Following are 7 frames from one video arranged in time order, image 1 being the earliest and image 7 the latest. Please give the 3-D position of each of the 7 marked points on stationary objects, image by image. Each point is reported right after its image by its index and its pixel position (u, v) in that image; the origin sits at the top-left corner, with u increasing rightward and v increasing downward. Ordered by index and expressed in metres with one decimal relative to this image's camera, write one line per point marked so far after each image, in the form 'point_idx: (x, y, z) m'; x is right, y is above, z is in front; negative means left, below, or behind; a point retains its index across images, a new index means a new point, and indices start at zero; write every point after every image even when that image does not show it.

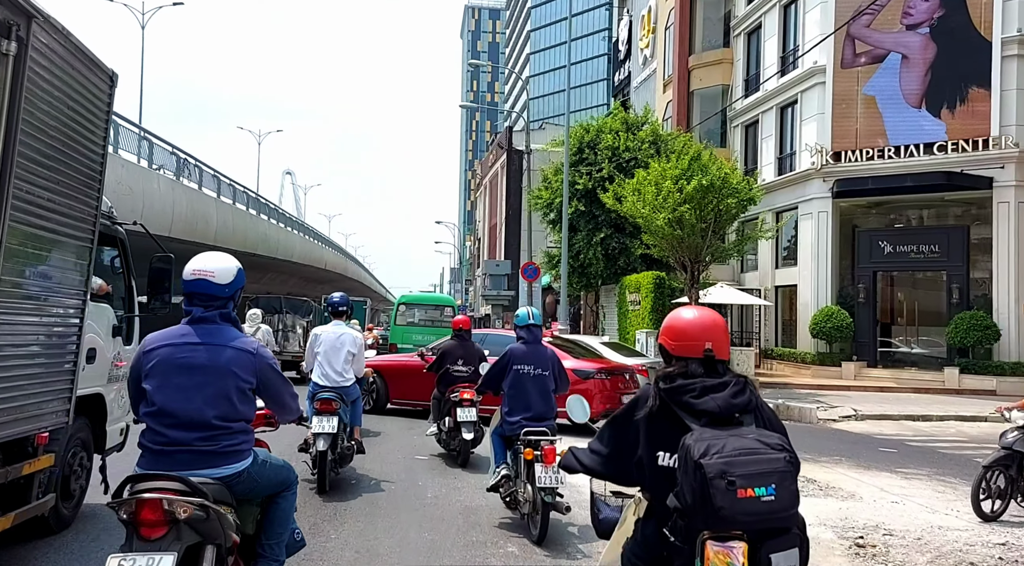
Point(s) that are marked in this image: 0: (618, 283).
0: (+2.6, 0.0, +19.5) m
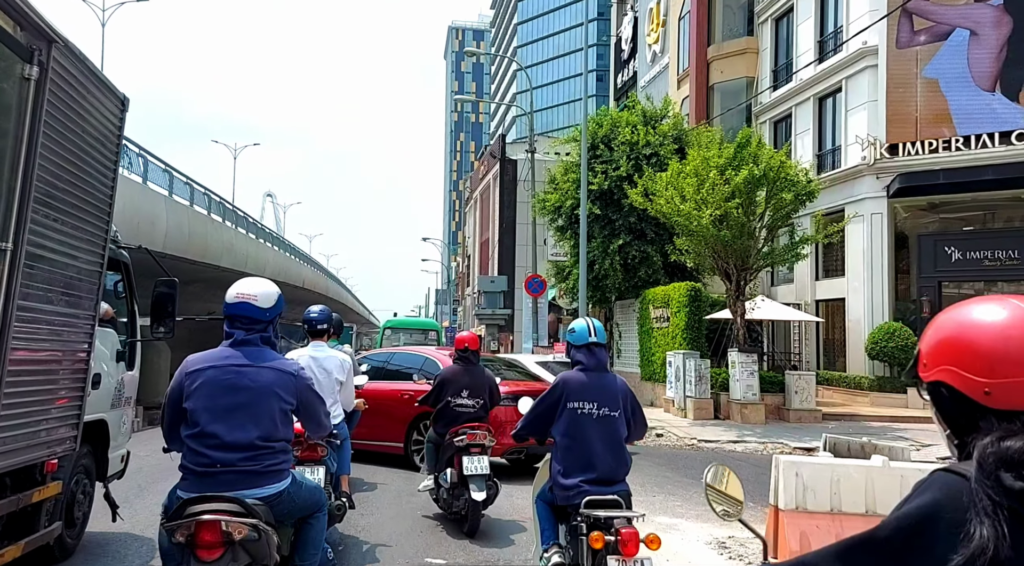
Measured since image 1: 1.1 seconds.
0: (+2.7, -0.3, +17.0) m
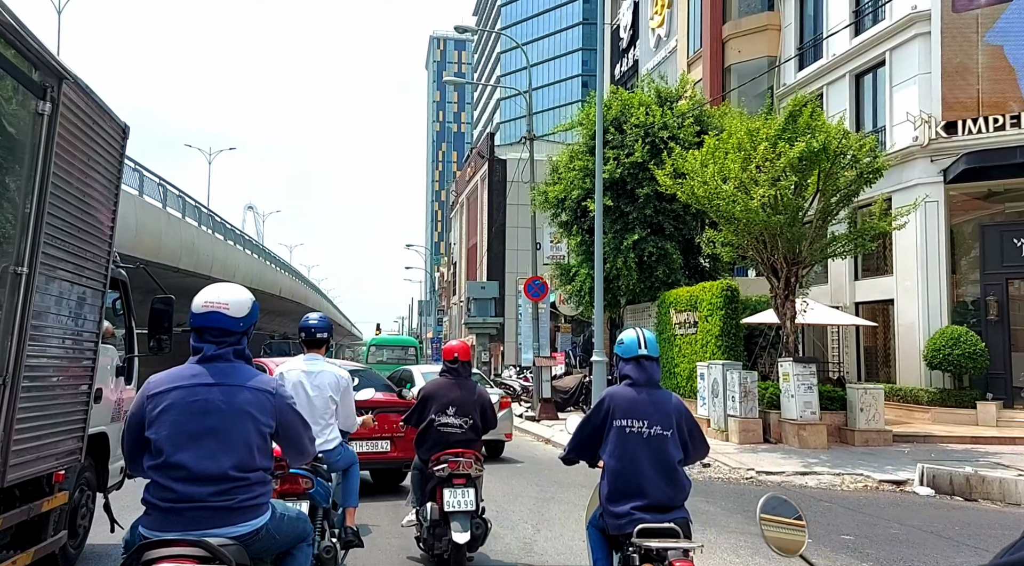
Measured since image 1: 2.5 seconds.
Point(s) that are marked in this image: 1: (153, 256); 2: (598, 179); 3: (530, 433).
0: (+2.7, -0.3, +14.9) m
1: (-8.7, +0.6, +19.8) m
2: (+1.5, +1.8, +13.8) m
3: (+0.4, -3.0, +16.0) m
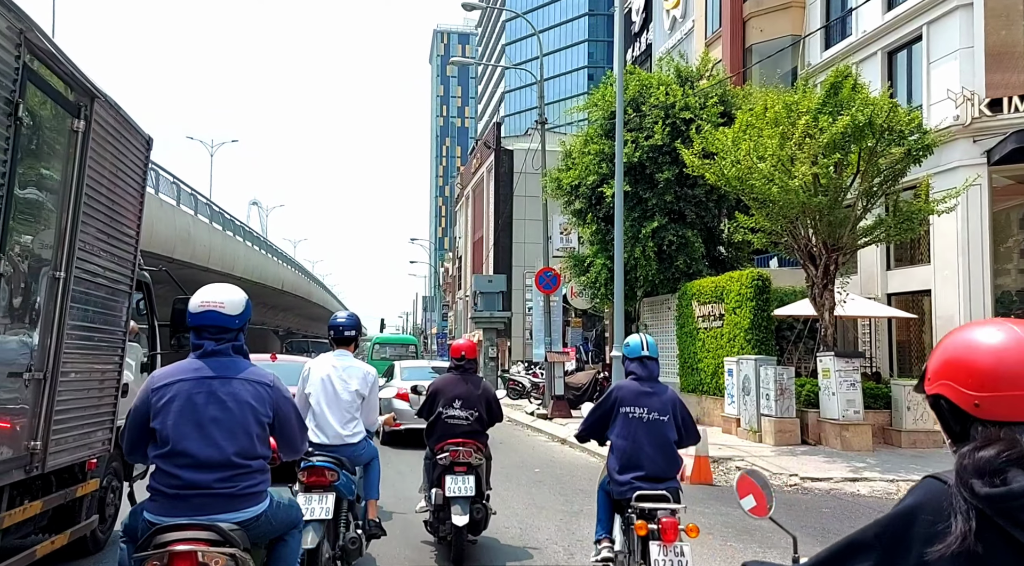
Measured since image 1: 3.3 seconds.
0: (+2.9, -0.2, +14.0) m
1: (-8.4, +0.8, +19.0) m
2: (+1.7, +2.0, +13.0) m
3: (+0.6, -2.8, +15.2) m
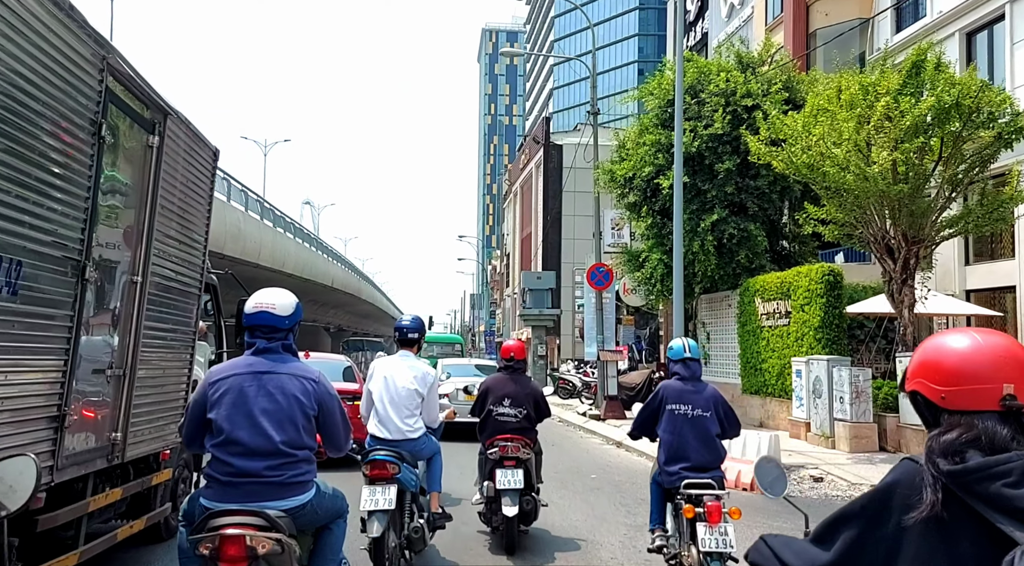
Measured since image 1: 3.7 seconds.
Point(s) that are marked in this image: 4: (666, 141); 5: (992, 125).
0: (+3.8, -0.1, +13.4) m
1: (-7.2, +0.9, +19.0) m
2: (+2.5, +2.0, +12.4) m
3: (+1.5, -2.7, +14.6) m
4: (+2.6, +2.5, +13.9) m
5: (+5.3, +1.8, +8.9) m
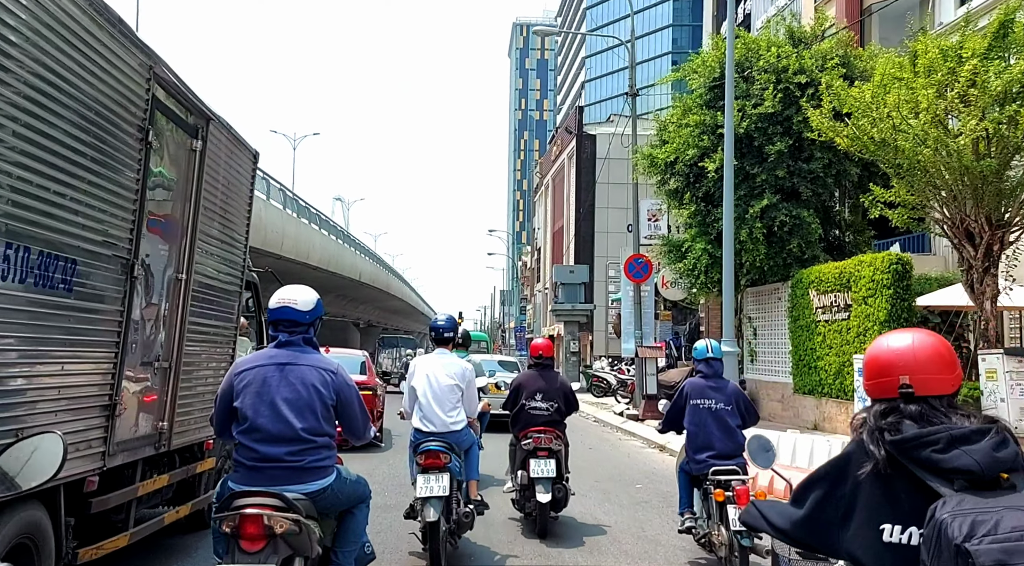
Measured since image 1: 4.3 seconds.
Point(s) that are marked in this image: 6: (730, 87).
0: (+4.3, +0.1, +12.4) m
1: (-6.5, +1.1, +18.4) m
2: (+3.0, +2.2, +11.4) m
3: (+2.1, -2.6, +13.8) m
4: (+3.2, +2.6, +13.0) m
5: (+5.6, +1.9, +7.8) m
6: (+3.0, +2.8, +11.6) m
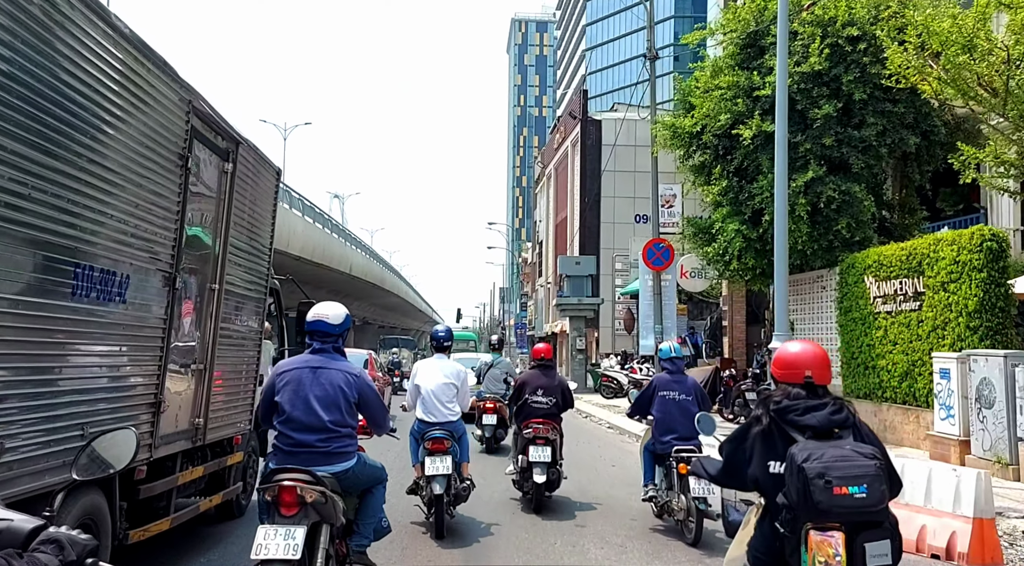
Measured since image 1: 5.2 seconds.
0: (+4.3, +0.2, +10.7) m
1: (-6.5, +1.2, +16.7) m
2: (+3.0, +2.4, +9.7) m
3: (+2.1, -2.4, +12.0) m
4: (+3.2, +2.8, +11.2) m
5: (+5.7, +2.0, +6.1) m
6: (+3.1, +3.0, +9.9) m
